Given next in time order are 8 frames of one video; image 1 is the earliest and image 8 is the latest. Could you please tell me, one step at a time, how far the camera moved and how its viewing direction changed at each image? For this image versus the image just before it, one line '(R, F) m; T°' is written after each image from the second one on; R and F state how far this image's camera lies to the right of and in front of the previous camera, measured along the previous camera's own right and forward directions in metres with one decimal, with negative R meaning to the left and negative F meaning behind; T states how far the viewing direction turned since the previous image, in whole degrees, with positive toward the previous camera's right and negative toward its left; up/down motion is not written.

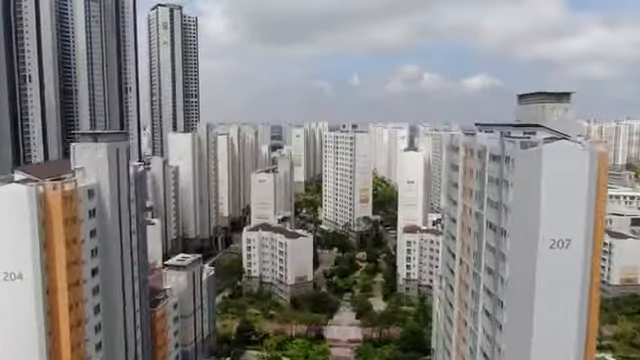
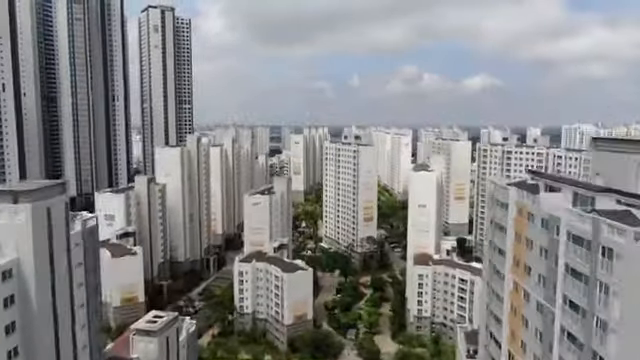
(0.0, +2.9) m; 0°
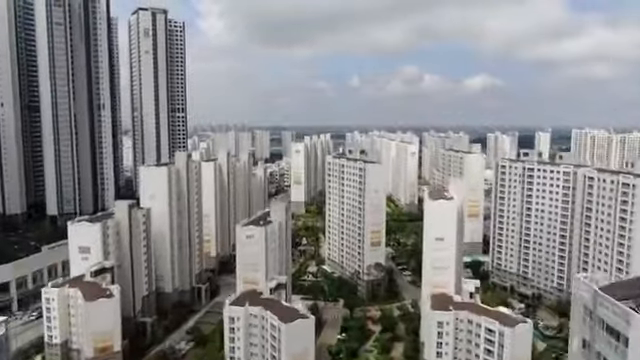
(-0.1, +3.2) m; 0°
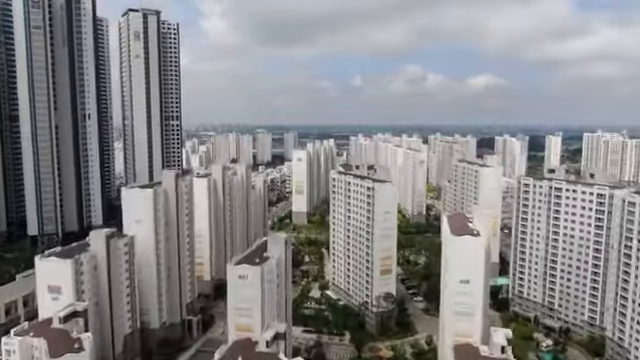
(-0.1, +3.1) m; 0°
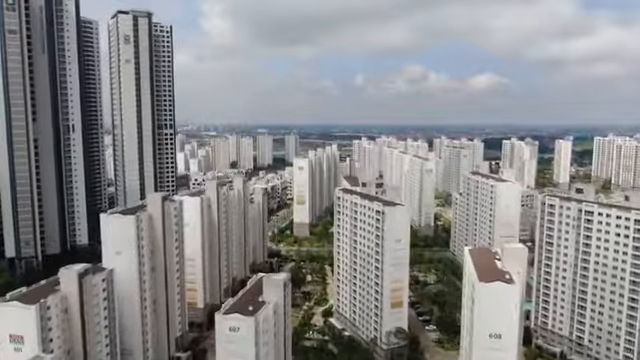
(-0.1, +2.9) m; 0°
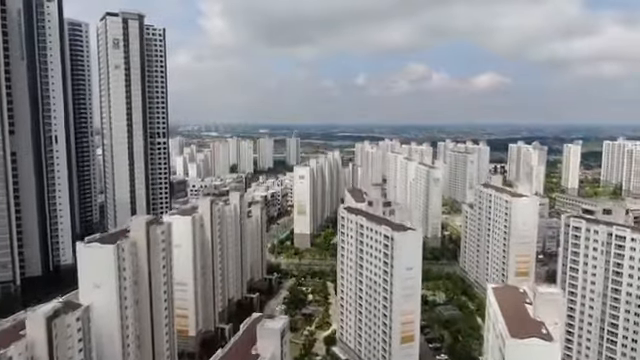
(0.0, +2.4) m; 0°
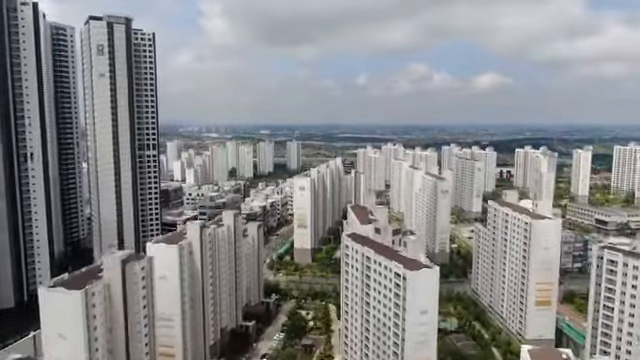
(0.0, +2.8) m; 0°
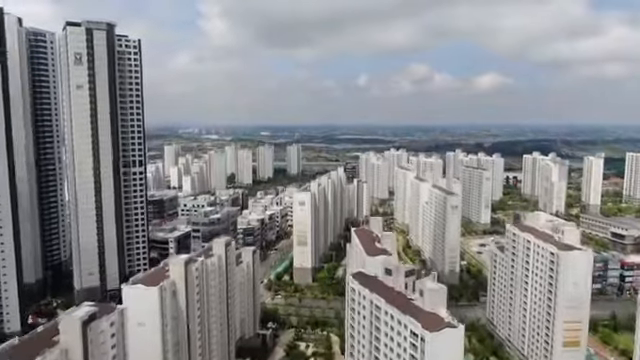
(0.0, +3.2) m; 0°
